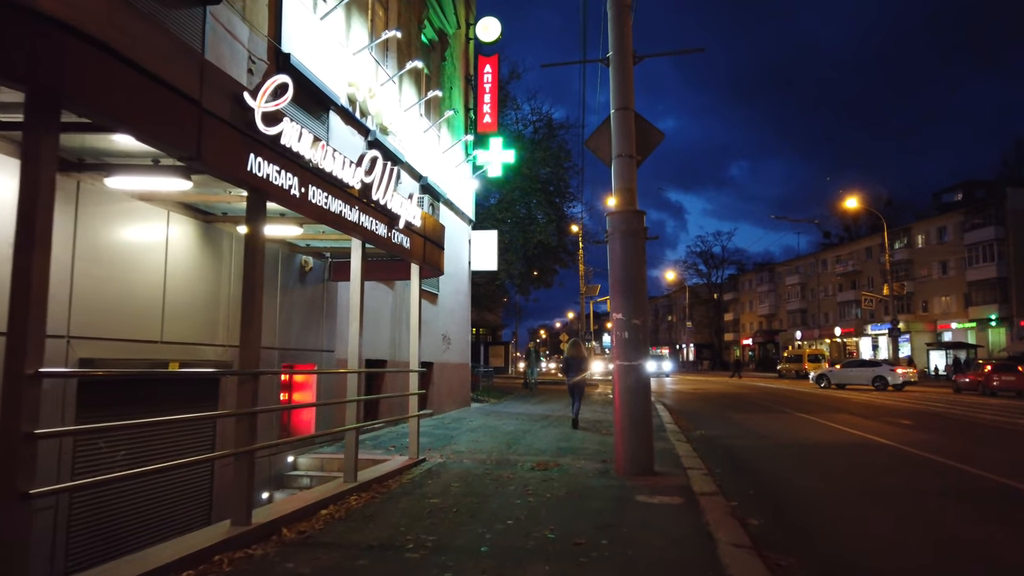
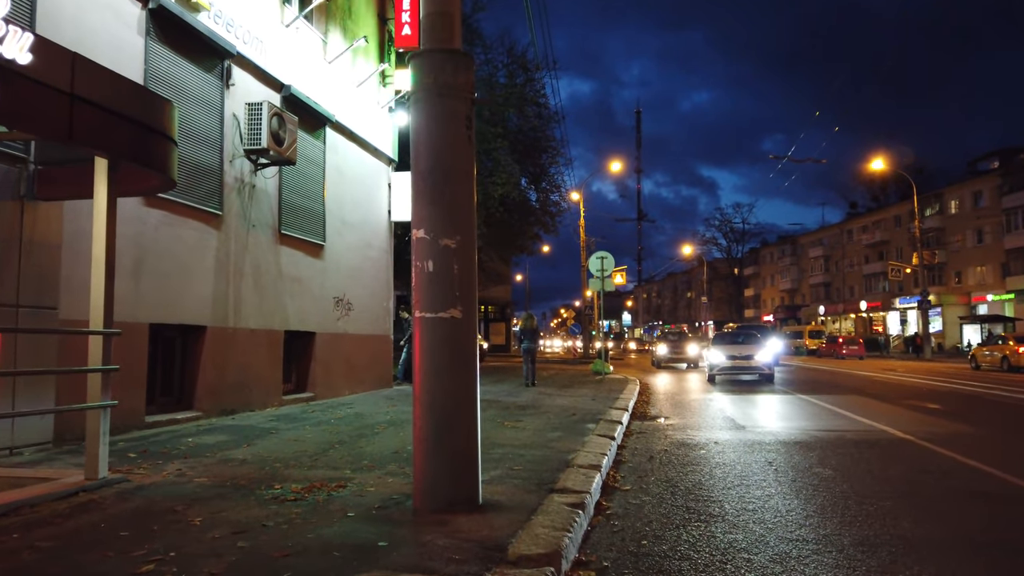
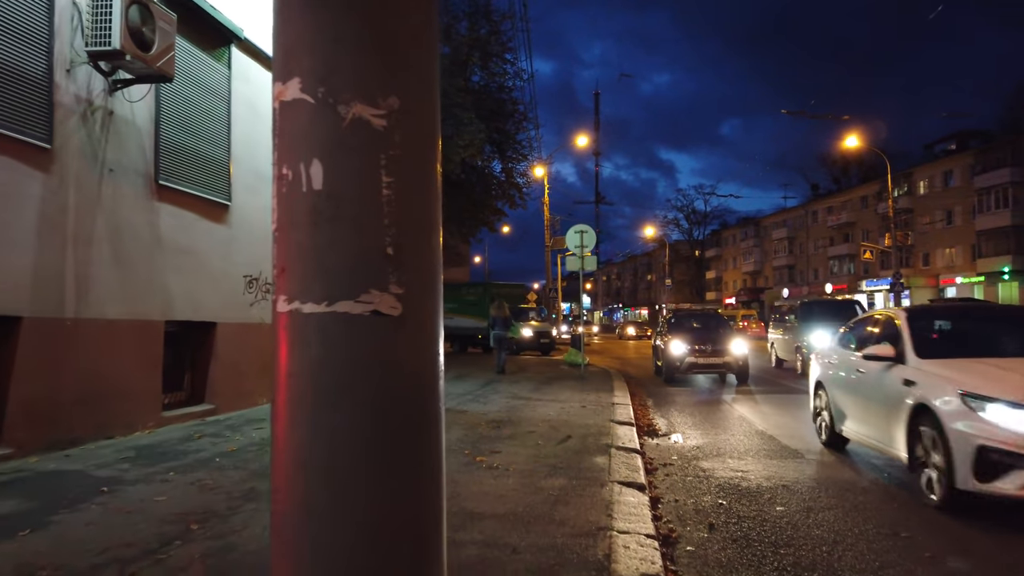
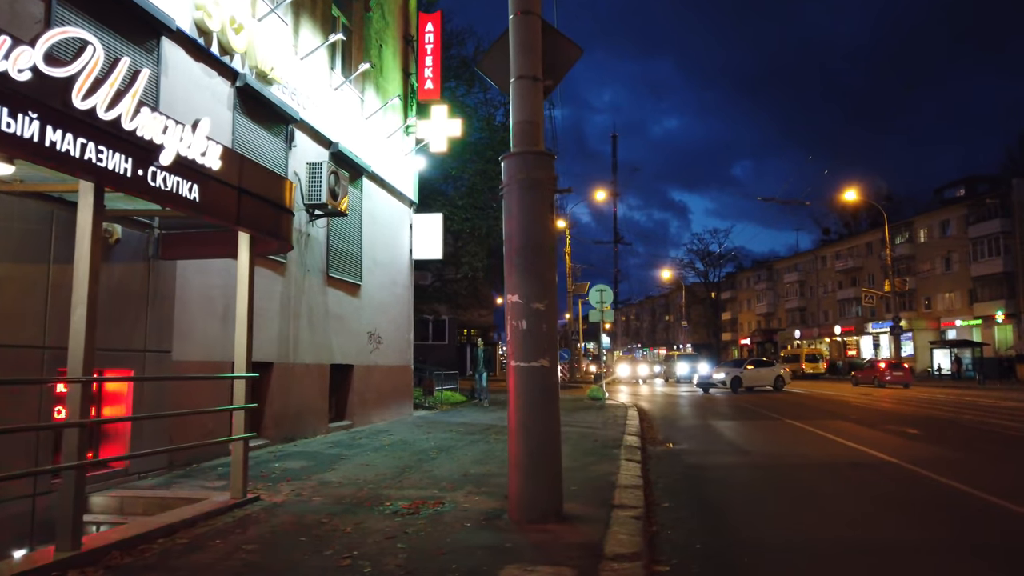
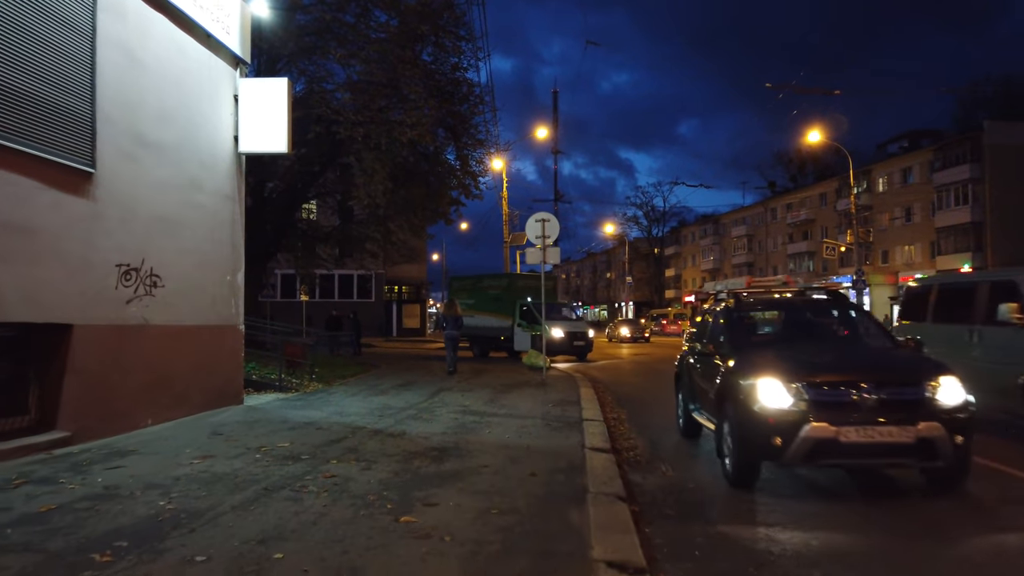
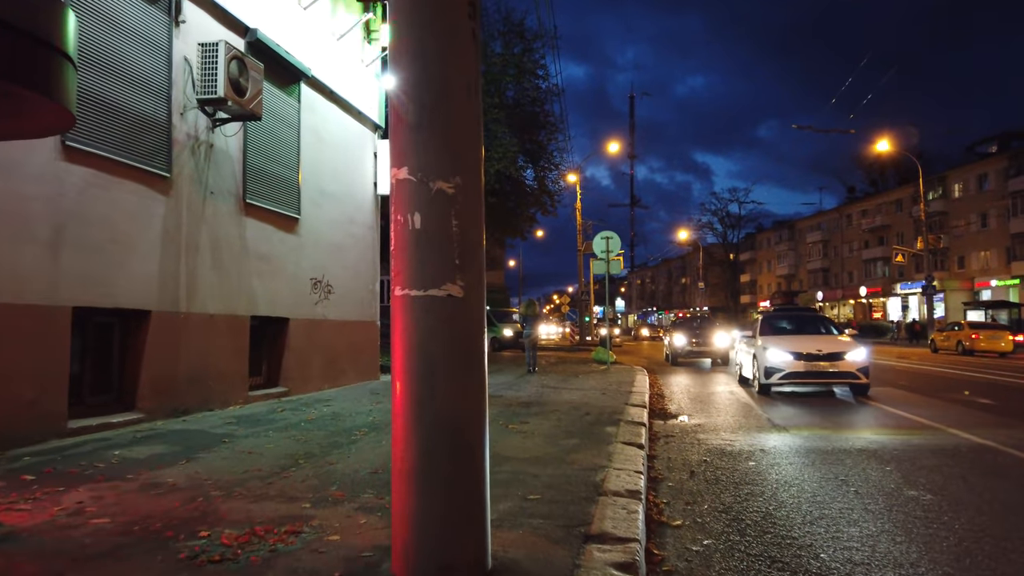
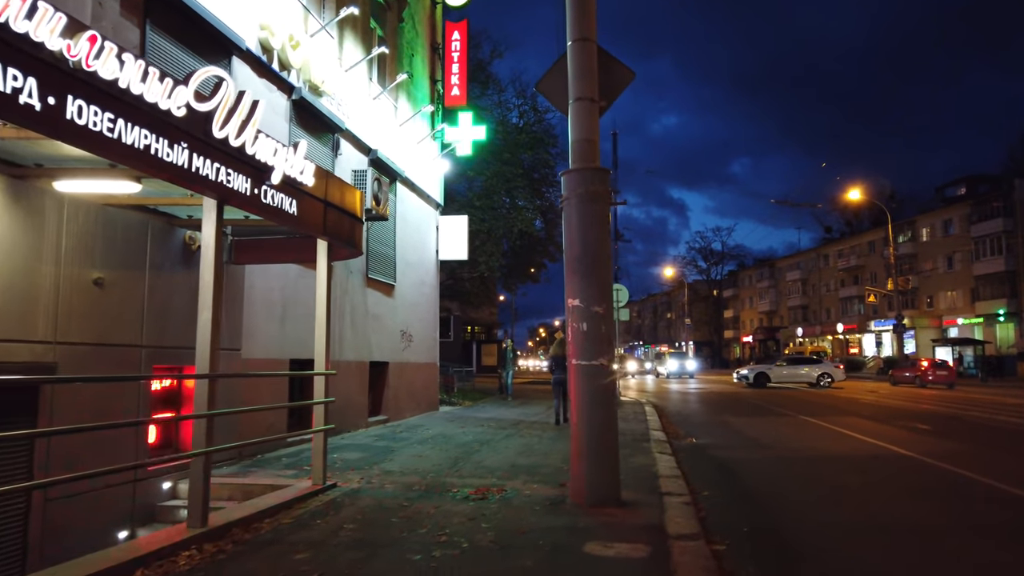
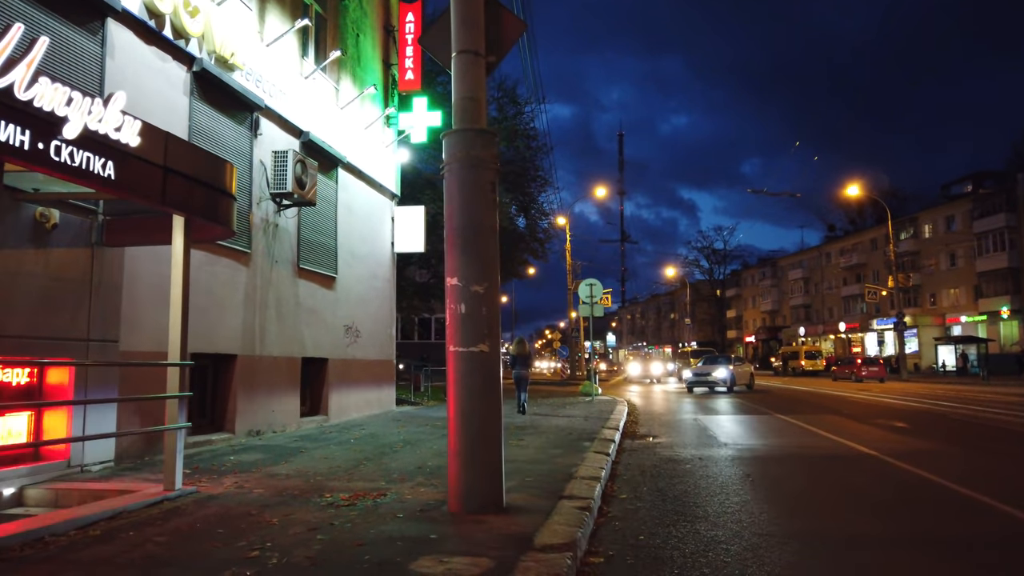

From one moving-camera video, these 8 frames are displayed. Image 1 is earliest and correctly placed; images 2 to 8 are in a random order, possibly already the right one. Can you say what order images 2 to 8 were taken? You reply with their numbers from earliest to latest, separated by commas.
7, 4, 8, 2, 6, 3, 5
